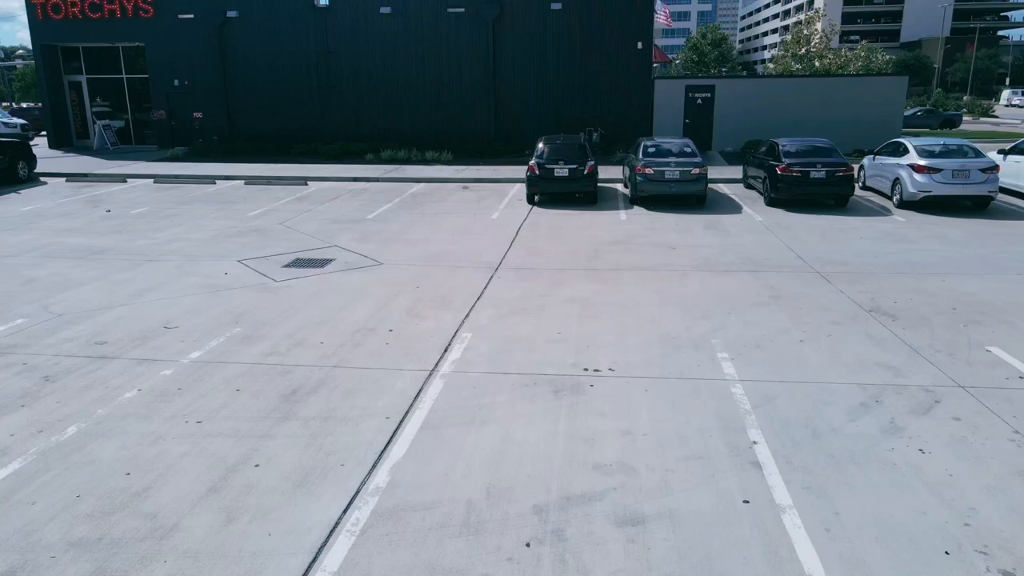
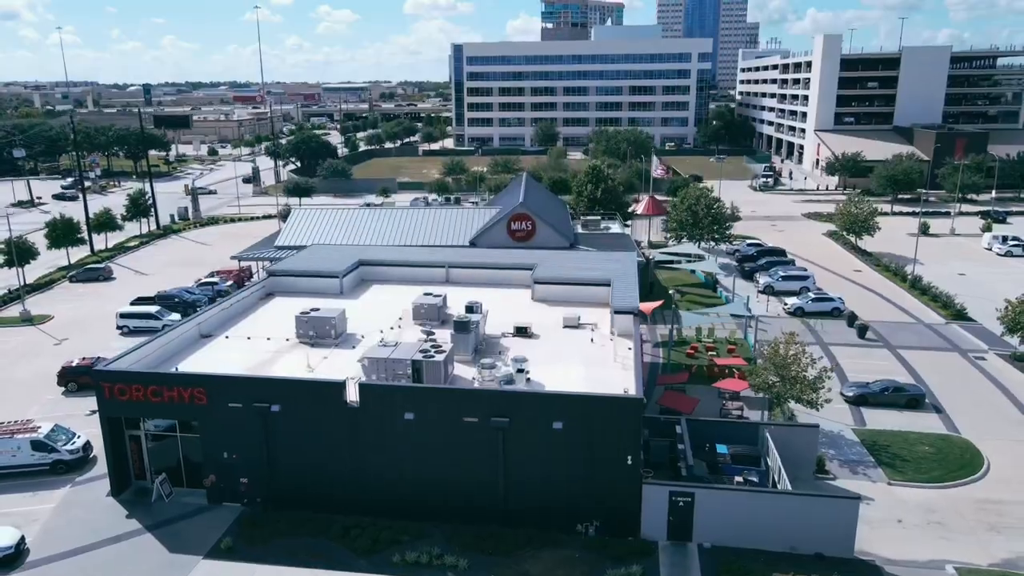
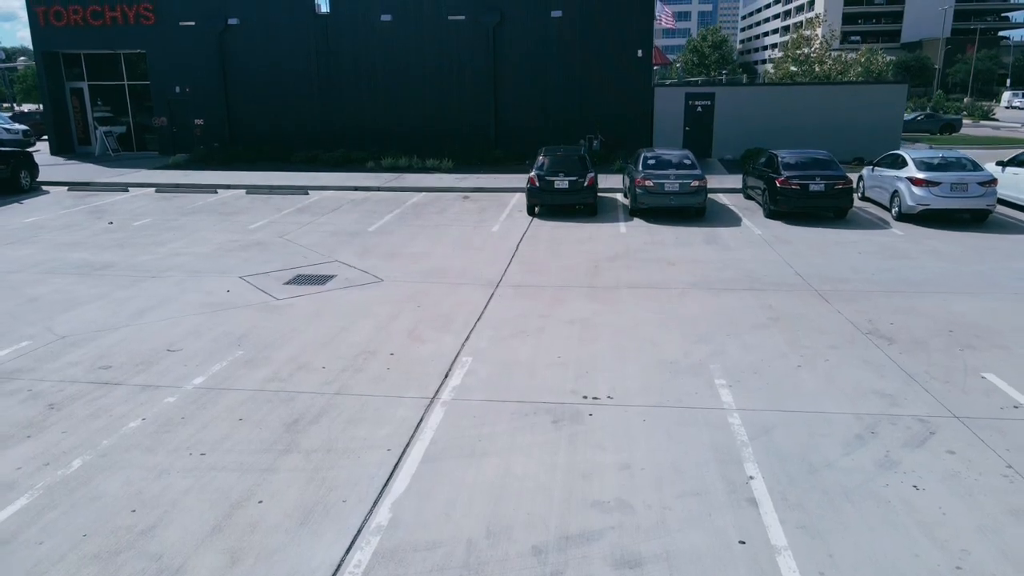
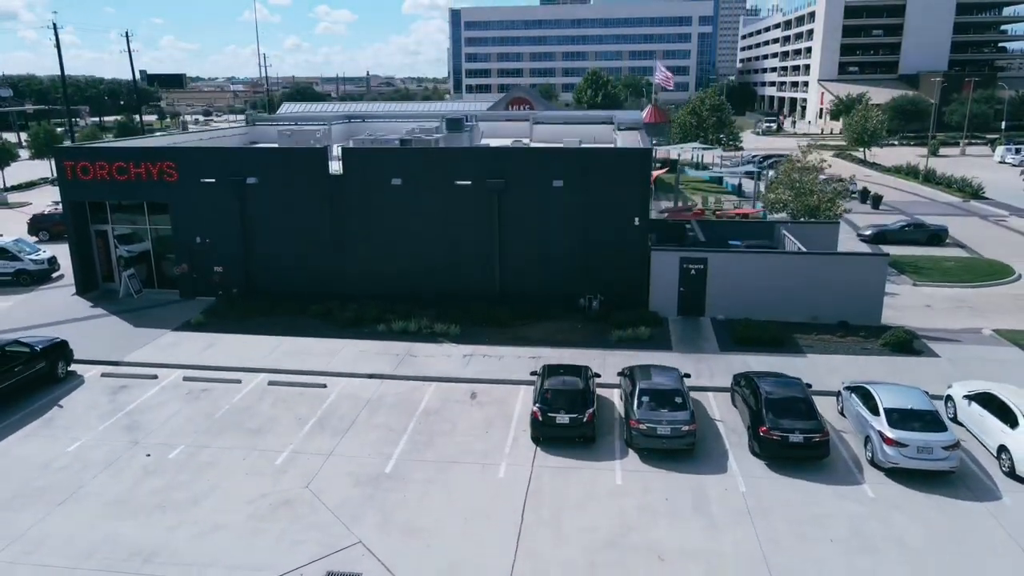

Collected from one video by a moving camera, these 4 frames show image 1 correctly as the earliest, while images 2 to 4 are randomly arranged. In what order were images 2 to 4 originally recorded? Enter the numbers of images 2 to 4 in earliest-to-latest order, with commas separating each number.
3, 4, 2
